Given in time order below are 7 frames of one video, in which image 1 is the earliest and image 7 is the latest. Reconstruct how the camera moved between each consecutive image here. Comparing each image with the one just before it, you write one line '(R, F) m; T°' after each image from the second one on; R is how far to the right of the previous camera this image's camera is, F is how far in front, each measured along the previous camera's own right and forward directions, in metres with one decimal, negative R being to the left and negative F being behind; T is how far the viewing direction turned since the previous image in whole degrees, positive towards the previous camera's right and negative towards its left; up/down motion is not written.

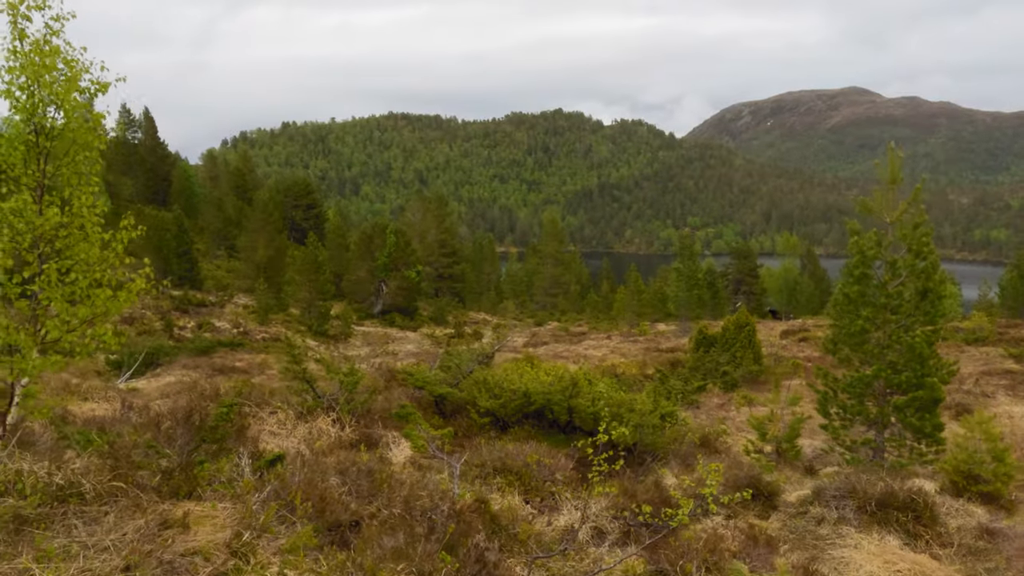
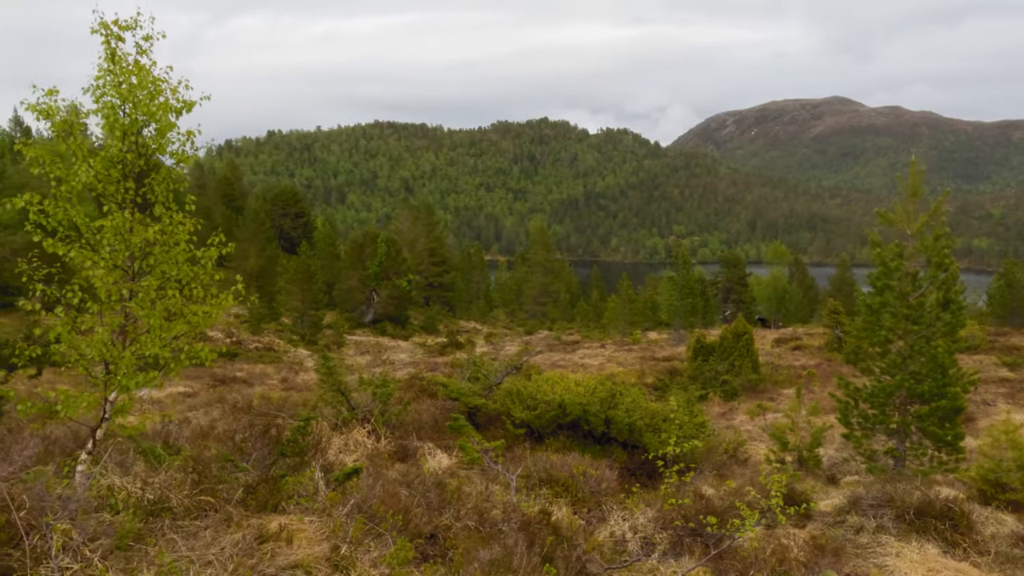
(-0.7, -0.1) m; +1°
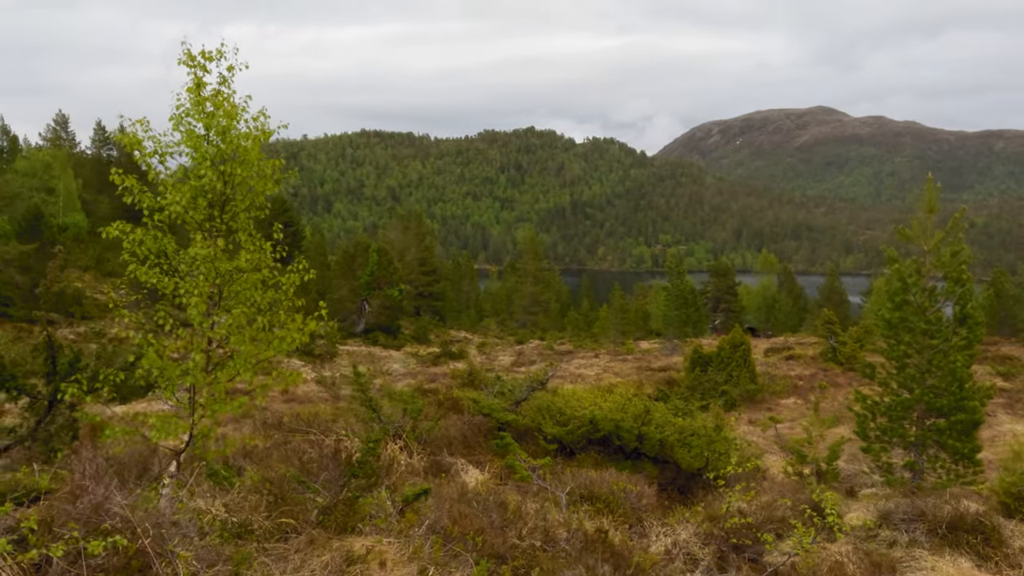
(-0.6, -0.1) m; +1°
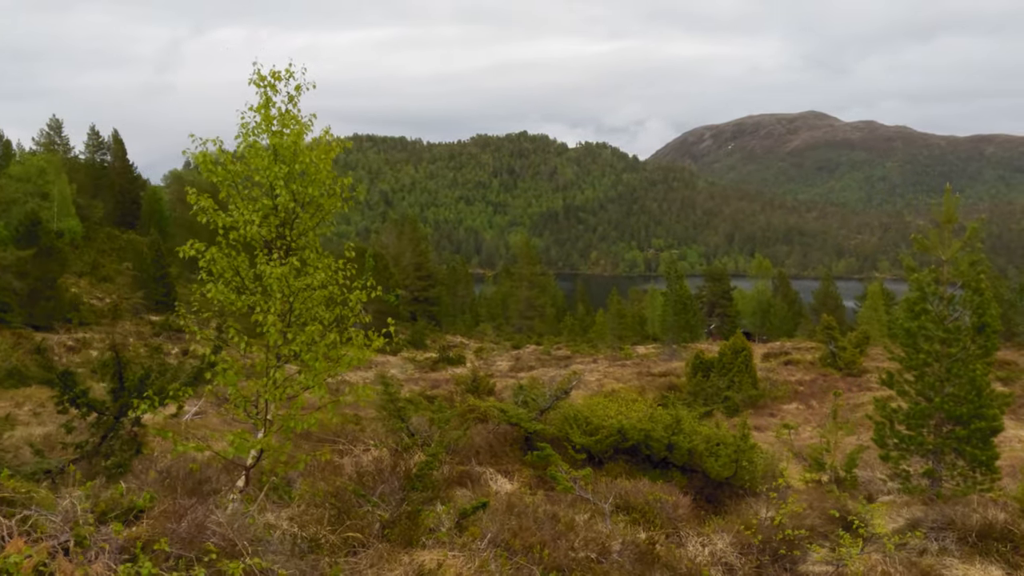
(-0.5, -0.1) m; 0°
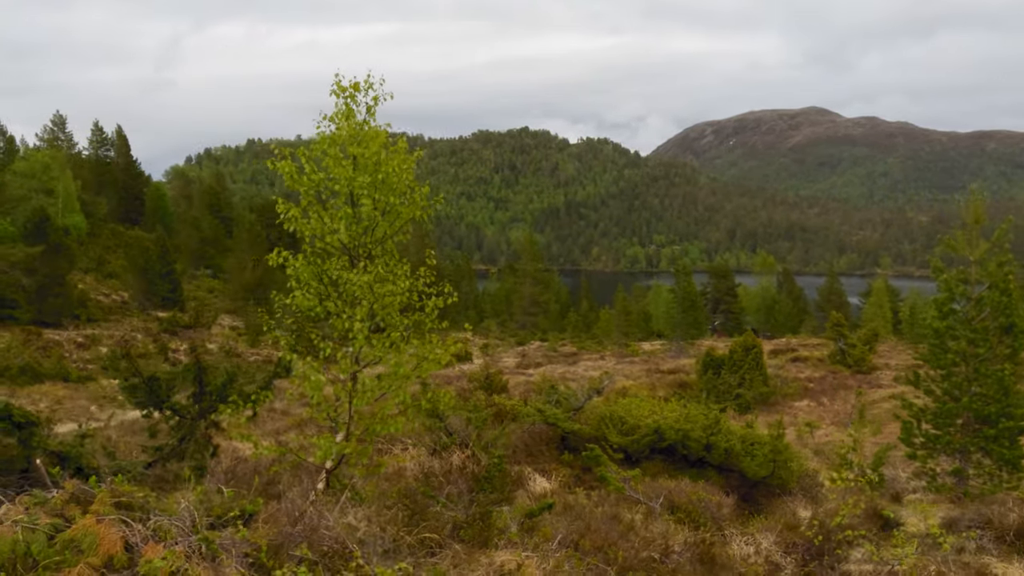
(-0.5, -0.1) m; 0°
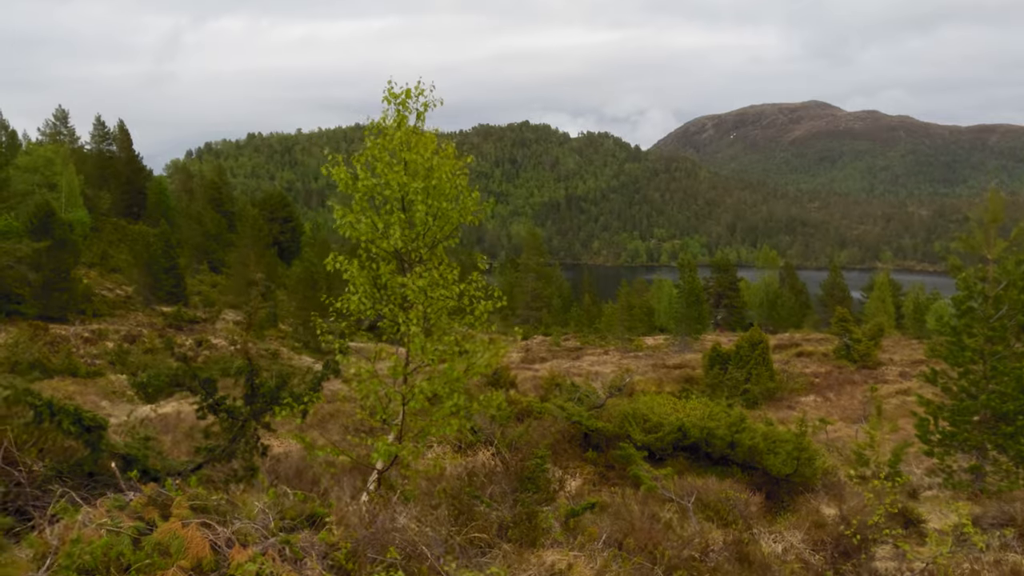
(-0.3, -0.1) m; 0°
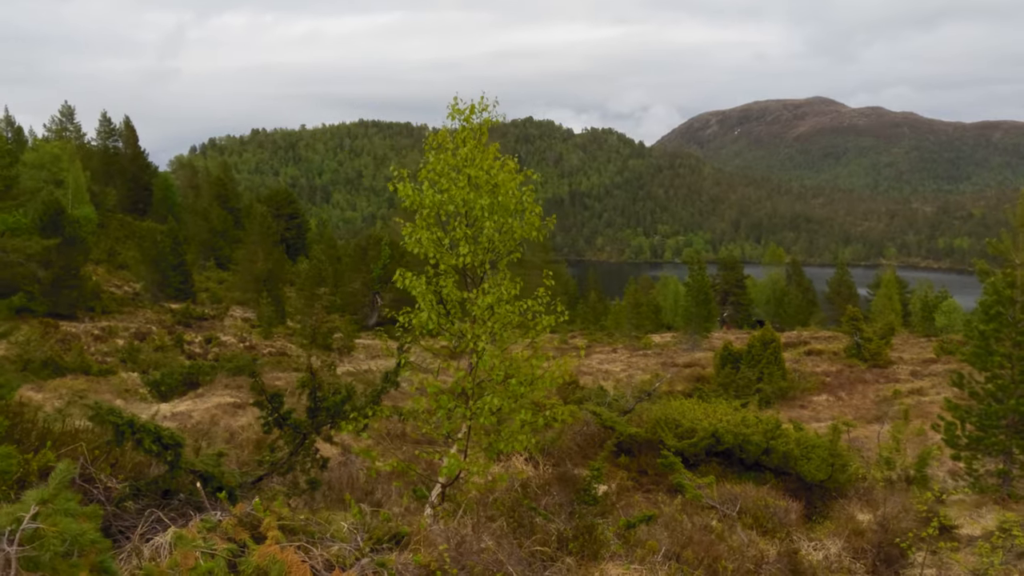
(-0.4, 0.0) m; -1°
